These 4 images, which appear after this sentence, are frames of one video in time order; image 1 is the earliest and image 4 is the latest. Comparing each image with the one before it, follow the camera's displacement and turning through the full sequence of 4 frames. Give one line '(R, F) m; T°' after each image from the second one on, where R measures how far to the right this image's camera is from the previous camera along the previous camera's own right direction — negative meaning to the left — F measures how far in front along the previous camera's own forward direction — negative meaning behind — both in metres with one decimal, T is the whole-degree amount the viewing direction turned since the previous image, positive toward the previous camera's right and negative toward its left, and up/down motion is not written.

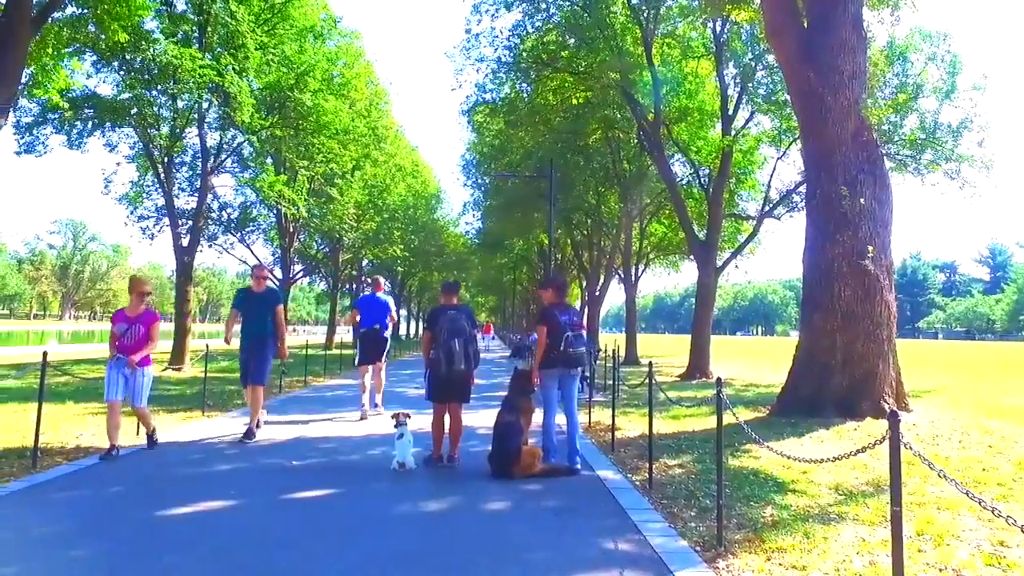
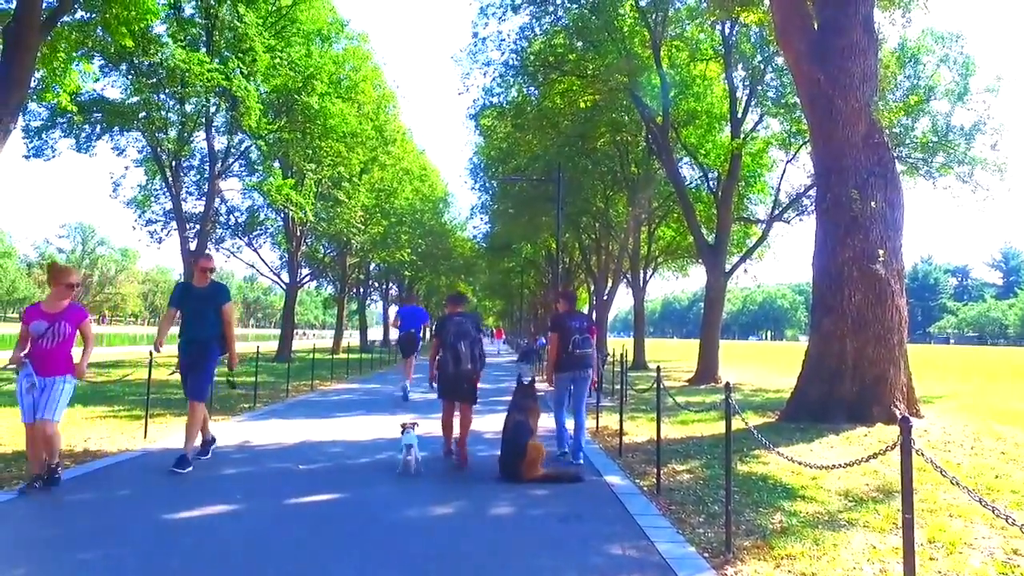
(0.0, +0.1) m; 0°
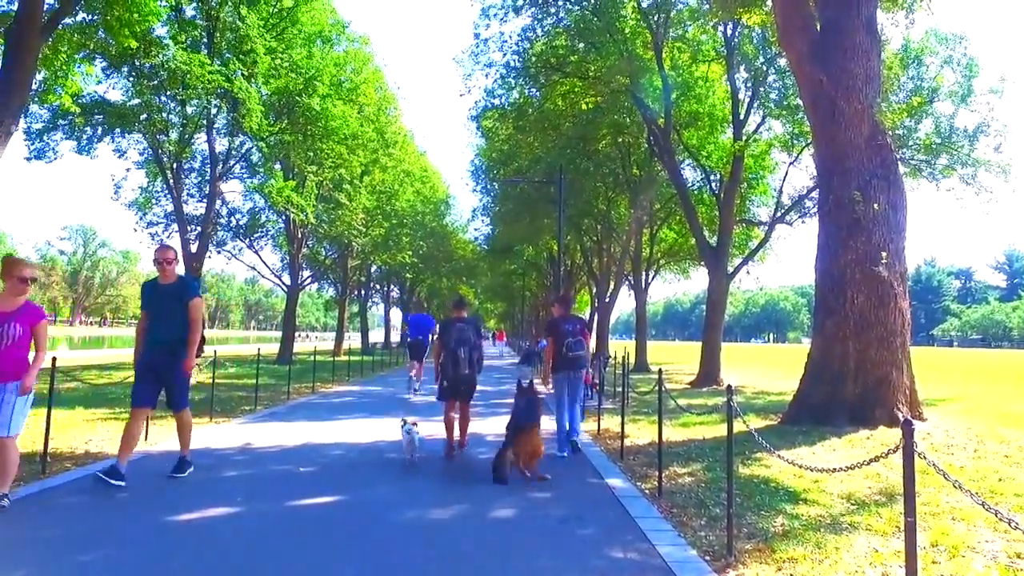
(0.0, 0.0) m; 0°
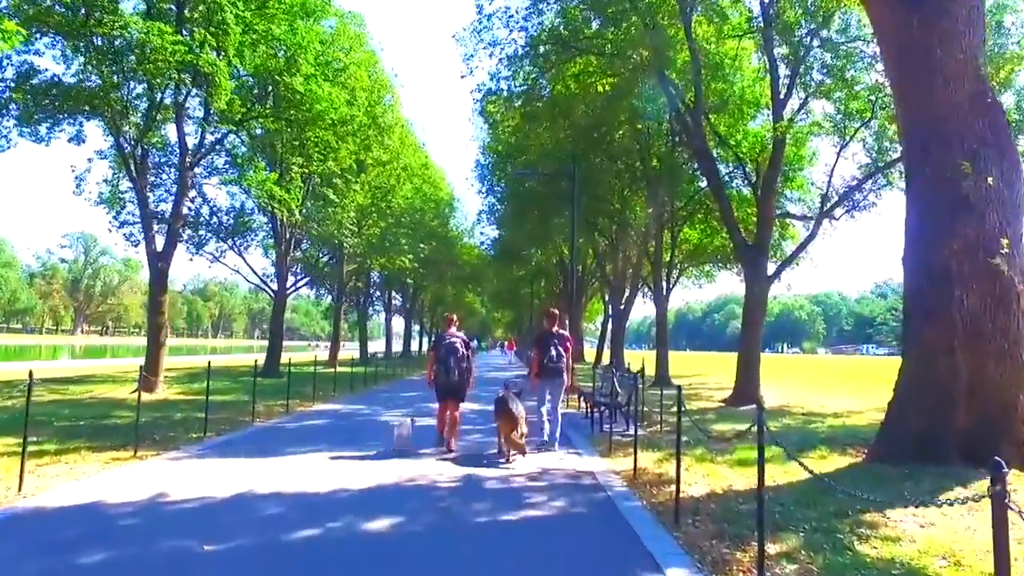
(0.0, +3.1) m; 0°
